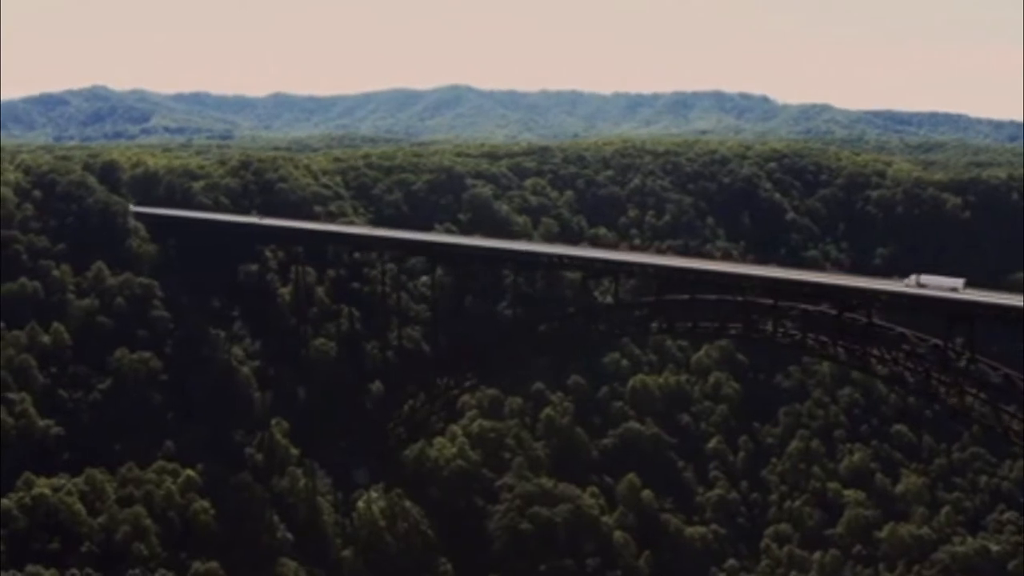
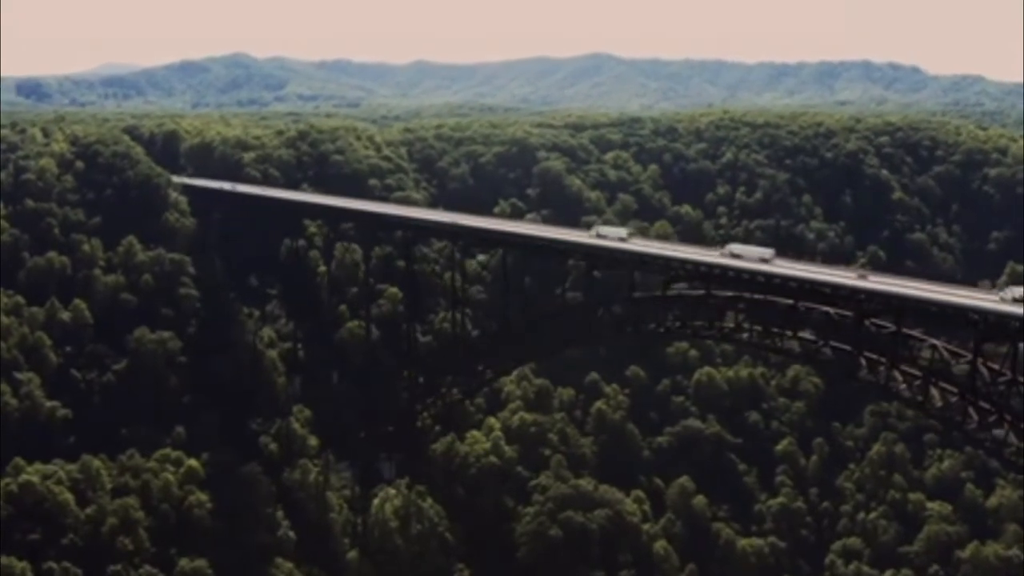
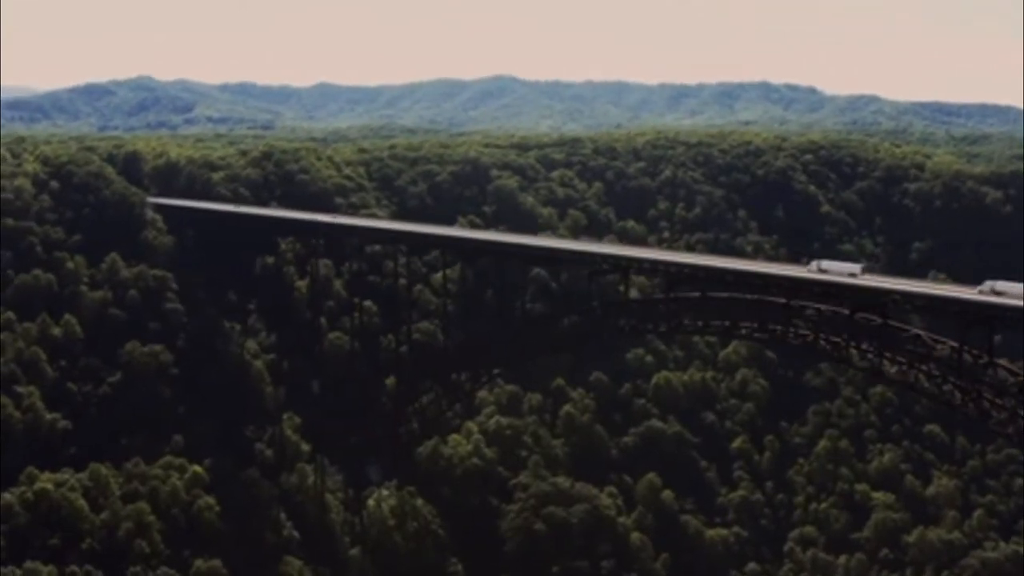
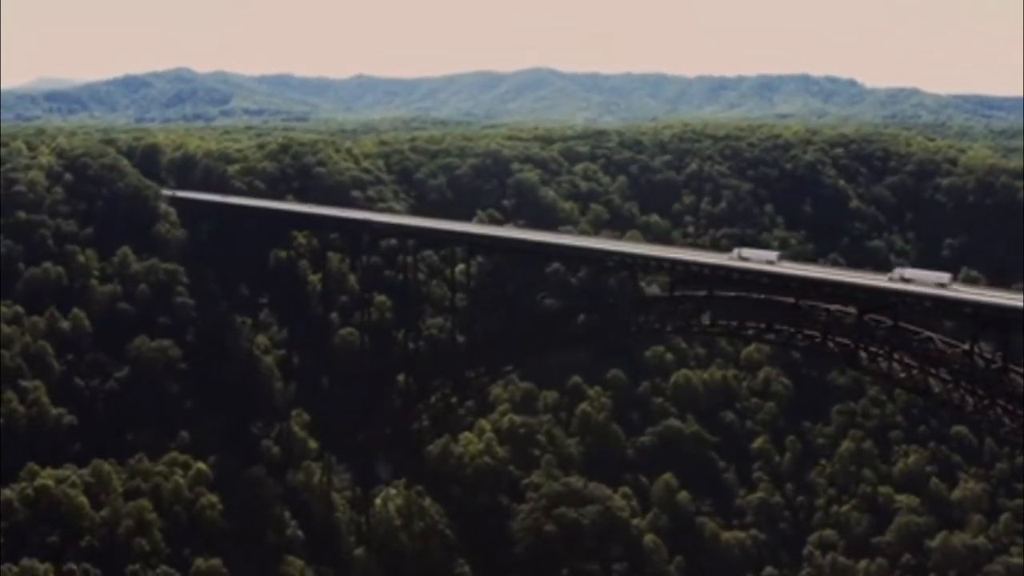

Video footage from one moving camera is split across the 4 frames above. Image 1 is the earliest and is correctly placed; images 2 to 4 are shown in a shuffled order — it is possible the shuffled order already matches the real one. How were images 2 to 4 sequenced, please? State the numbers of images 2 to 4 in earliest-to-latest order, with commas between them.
3, 4, 2
